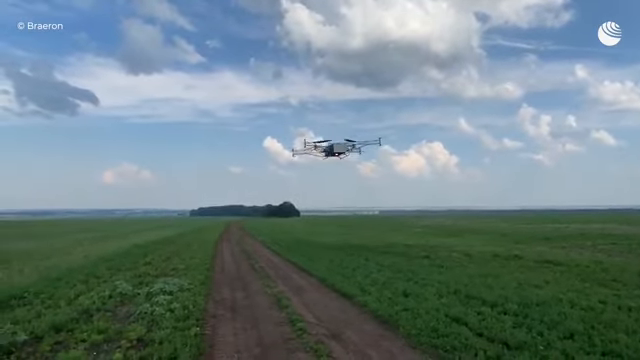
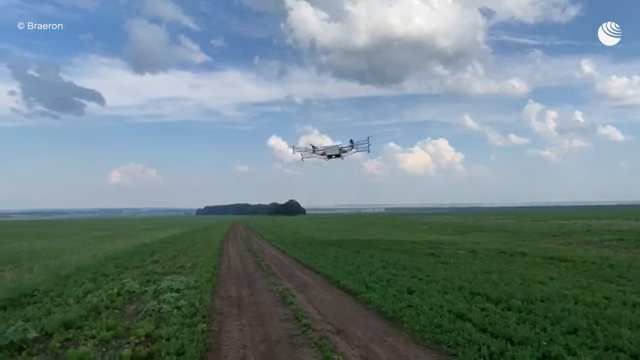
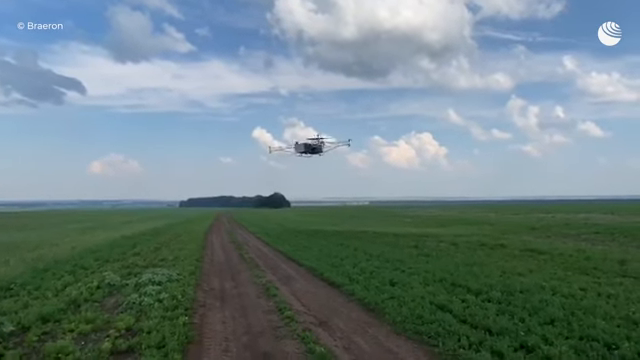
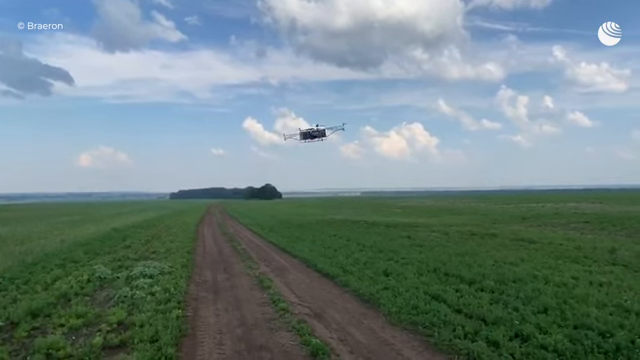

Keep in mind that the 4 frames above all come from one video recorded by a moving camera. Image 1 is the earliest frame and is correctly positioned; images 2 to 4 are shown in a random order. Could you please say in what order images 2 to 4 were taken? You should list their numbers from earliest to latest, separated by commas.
2, 3, 4
